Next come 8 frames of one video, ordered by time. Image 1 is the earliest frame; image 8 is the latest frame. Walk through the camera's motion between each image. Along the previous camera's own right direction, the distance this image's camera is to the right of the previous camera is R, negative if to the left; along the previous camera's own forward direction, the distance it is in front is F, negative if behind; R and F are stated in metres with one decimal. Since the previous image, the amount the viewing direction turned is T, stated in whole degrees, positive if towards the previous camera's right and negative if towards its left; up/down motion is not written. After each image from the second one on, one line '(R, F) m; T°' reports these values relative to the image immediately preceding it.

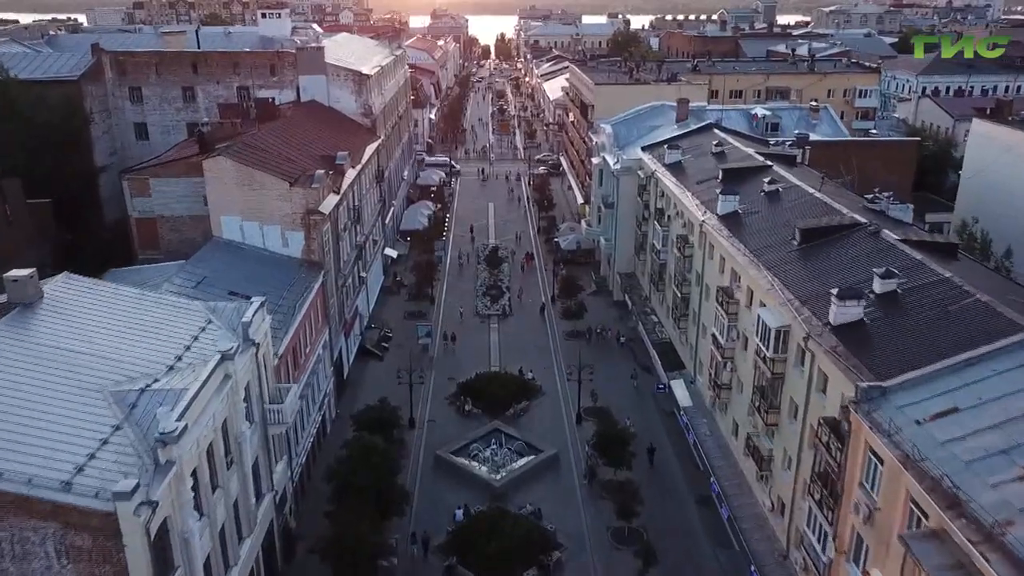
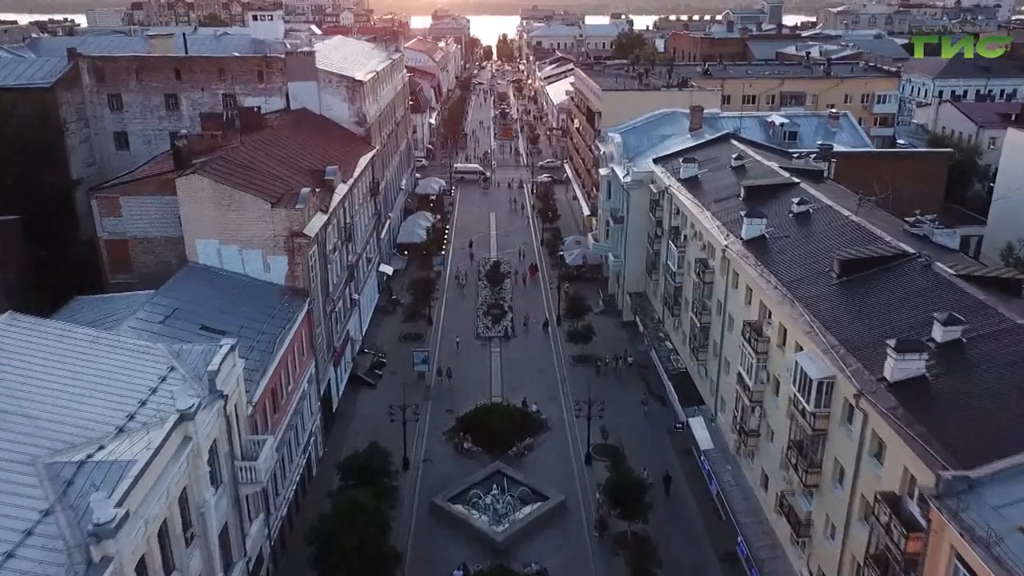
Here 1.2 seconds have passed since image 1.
(-0.1, +4.2) m; 0°
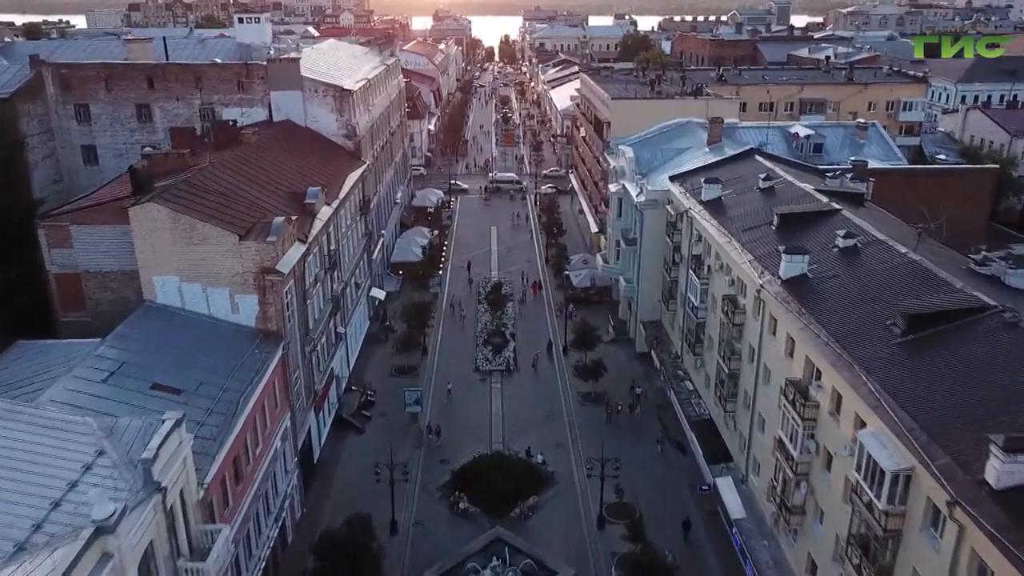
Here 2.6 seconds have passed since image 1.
(0.0, +5.5) m; 0°
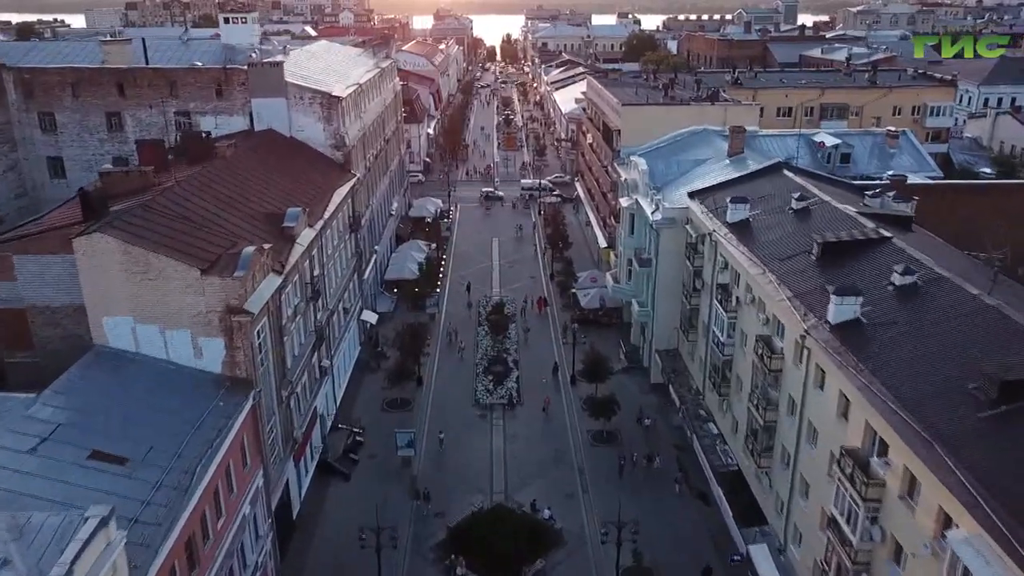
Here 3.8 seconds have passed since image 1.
(-0.1, +5.0) m; 0°
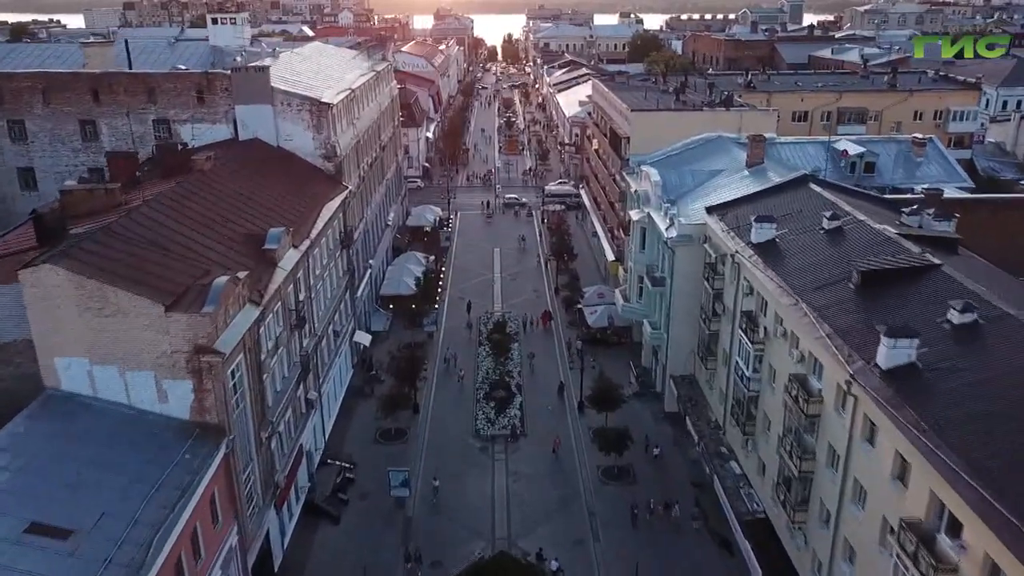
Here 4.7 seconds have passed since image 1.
(-0.1, +3.8) m; 0°
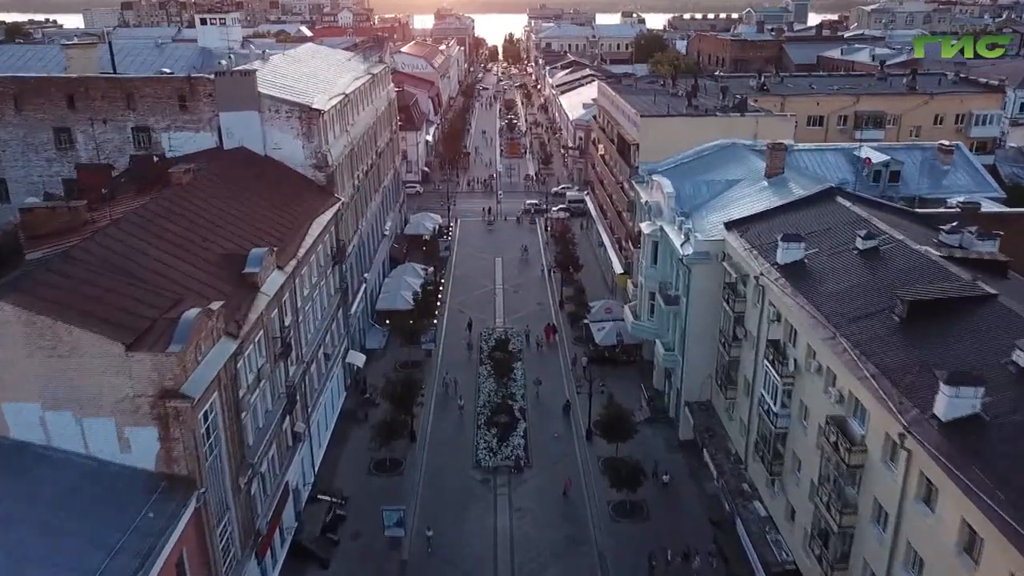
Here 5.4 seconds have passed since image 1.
(-0.1, +3.3) m; 0°
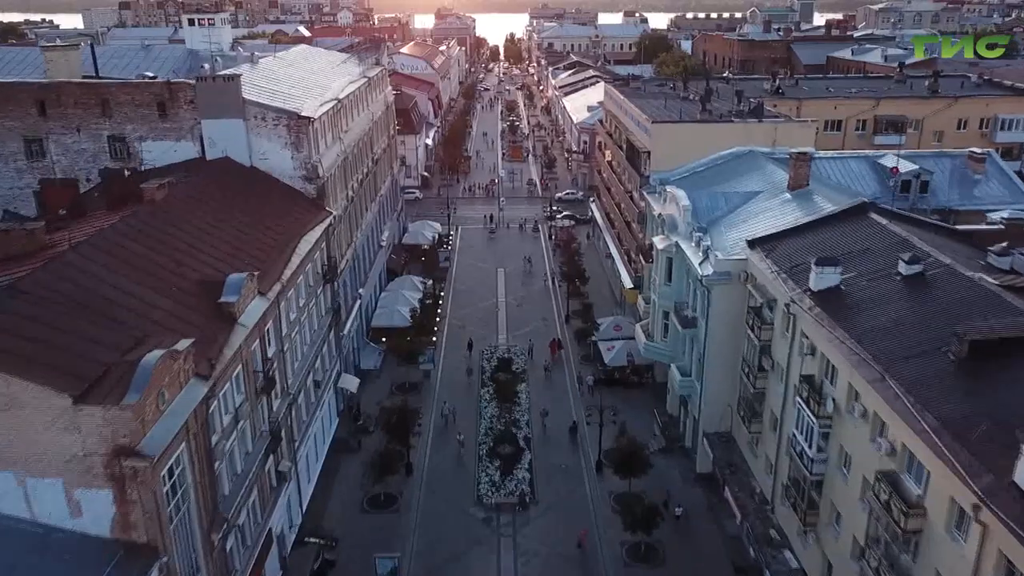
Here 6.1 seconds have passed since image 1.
(-0.2, +3.4) m; 0°
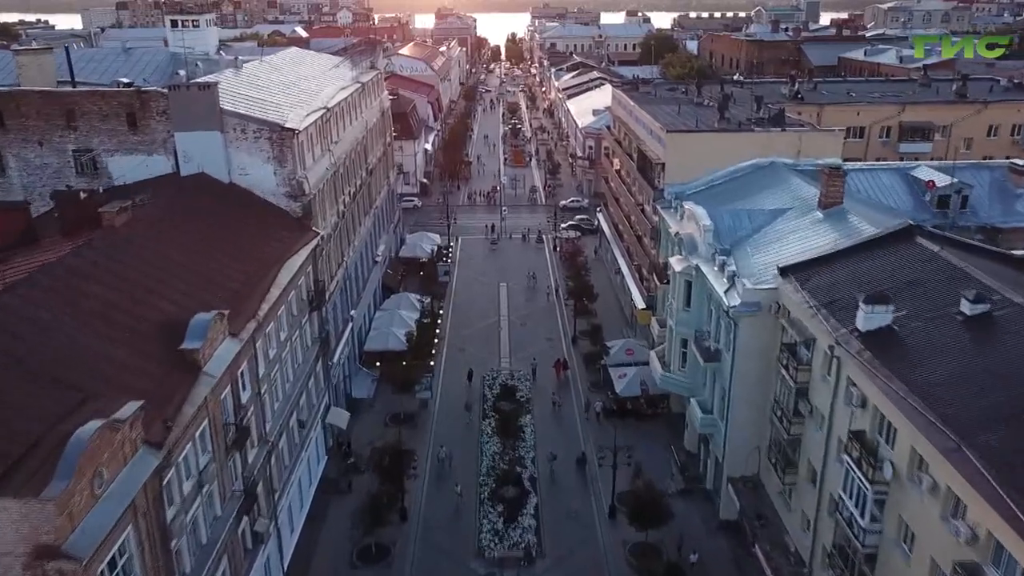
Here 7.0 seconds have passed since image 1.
(-0.1, +4.1) m; 0°
